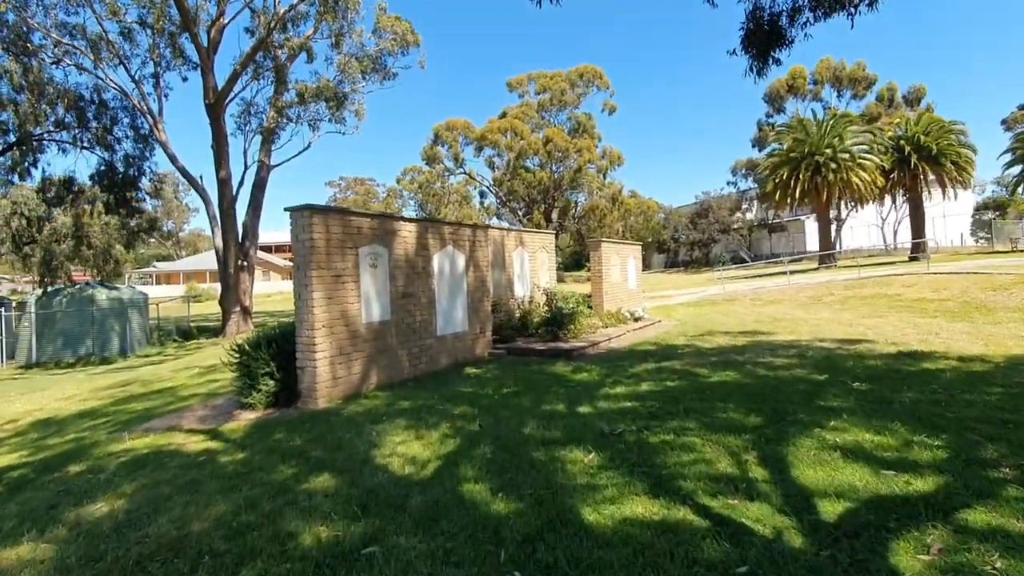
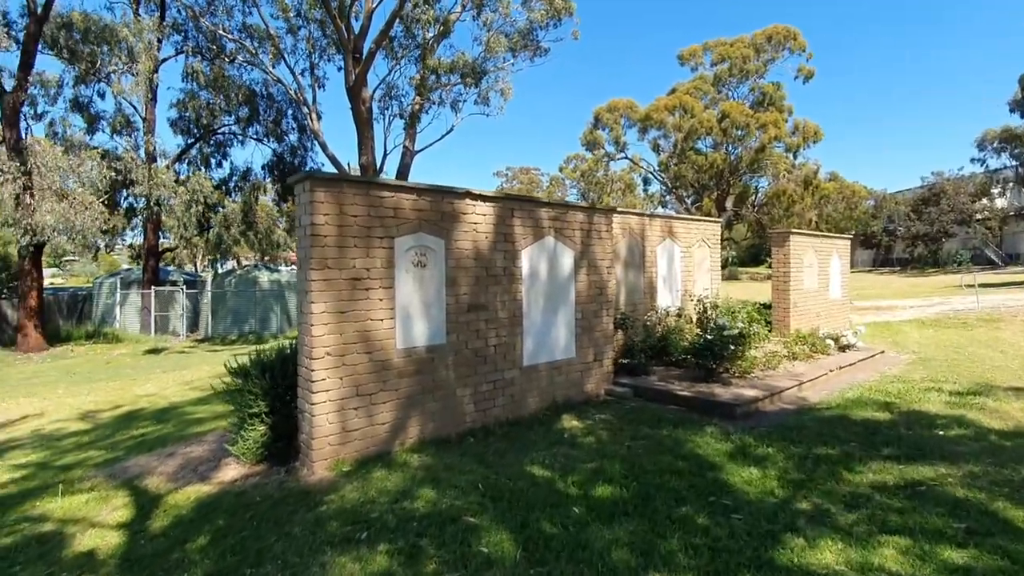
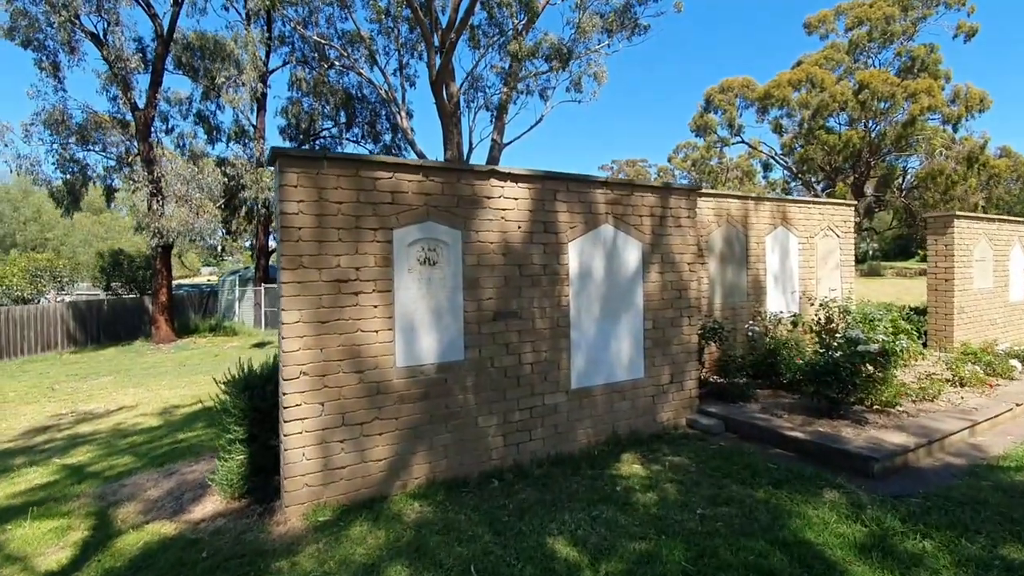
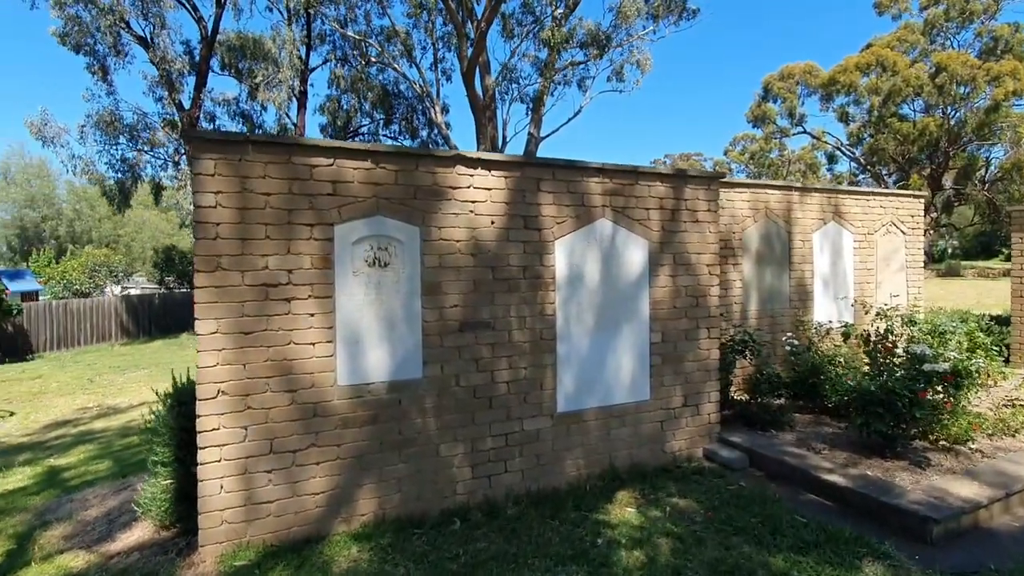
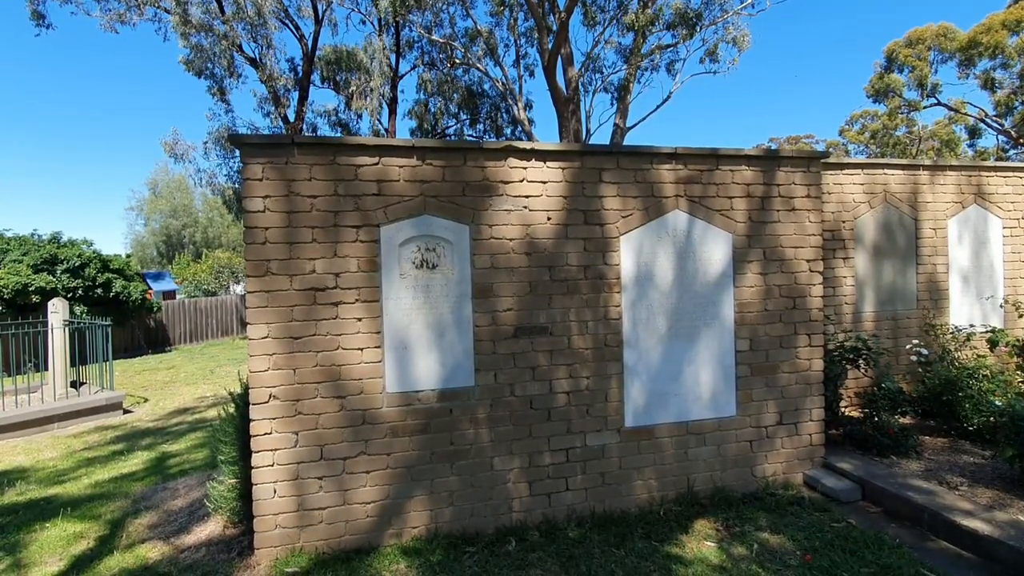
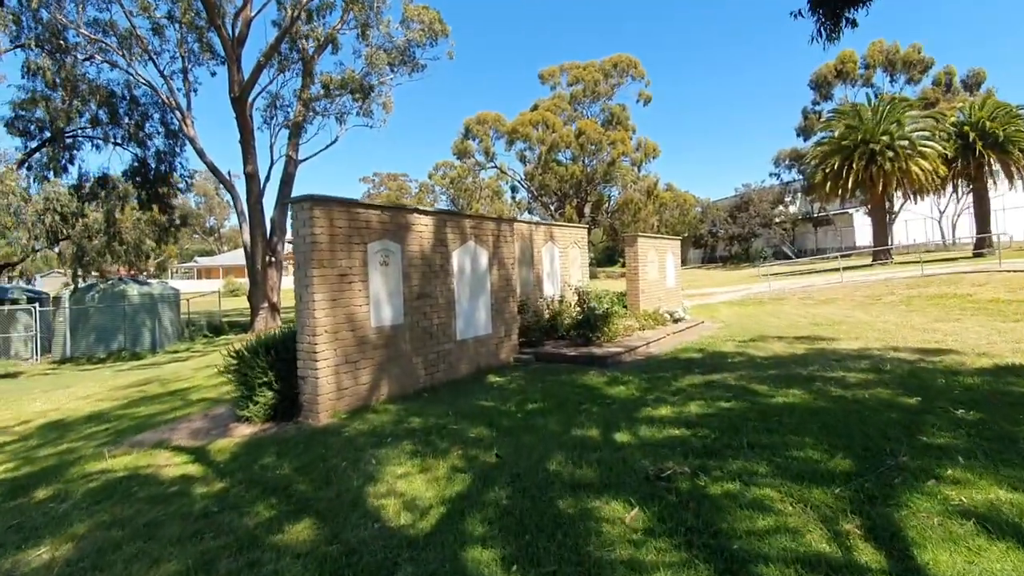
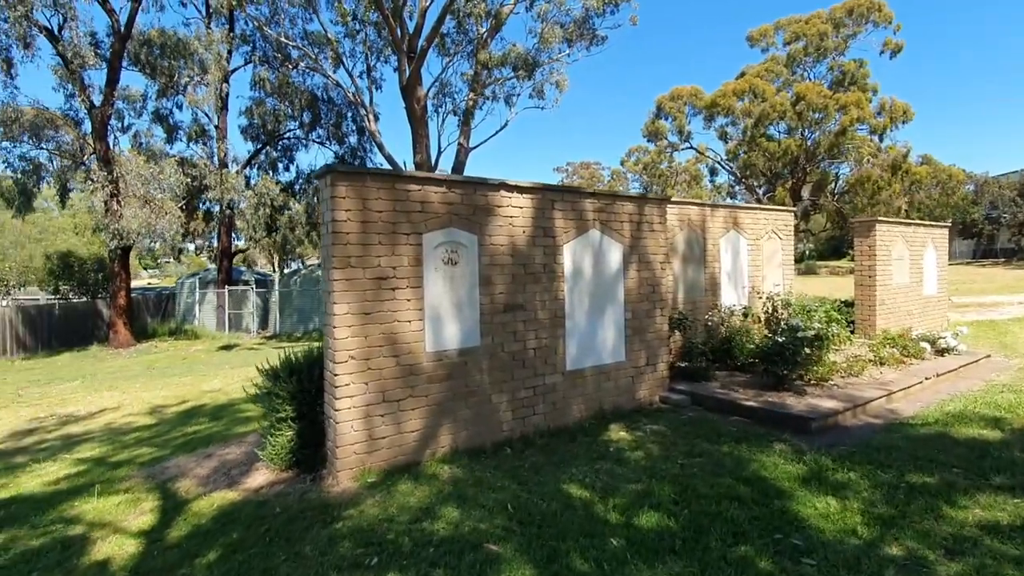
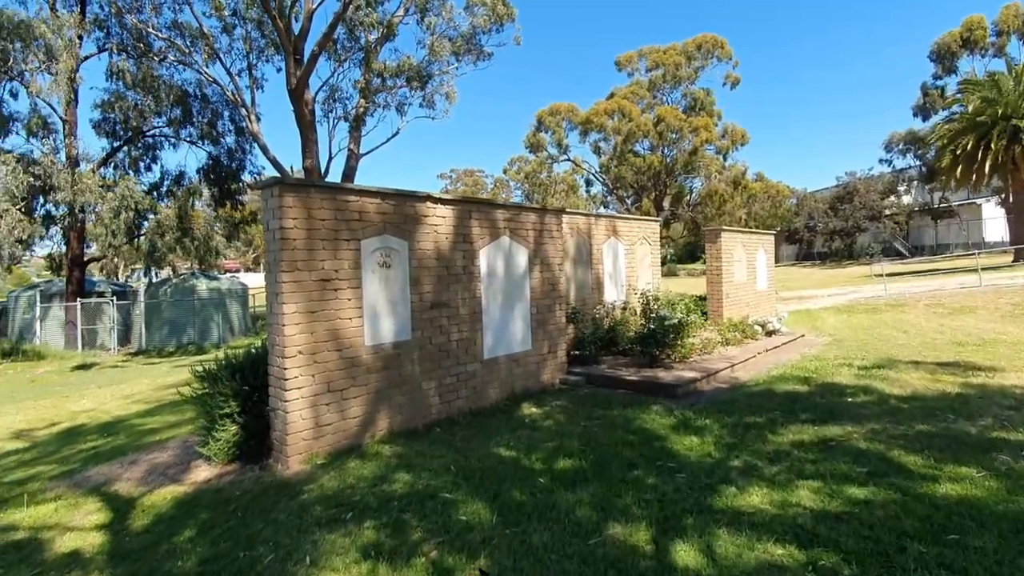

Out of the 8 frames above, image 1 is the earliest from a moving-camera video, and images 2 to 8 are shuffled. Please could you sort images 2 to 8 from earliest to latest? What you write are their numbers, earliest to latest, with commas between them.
6, 8, 2, 7, 3, 4, 5
